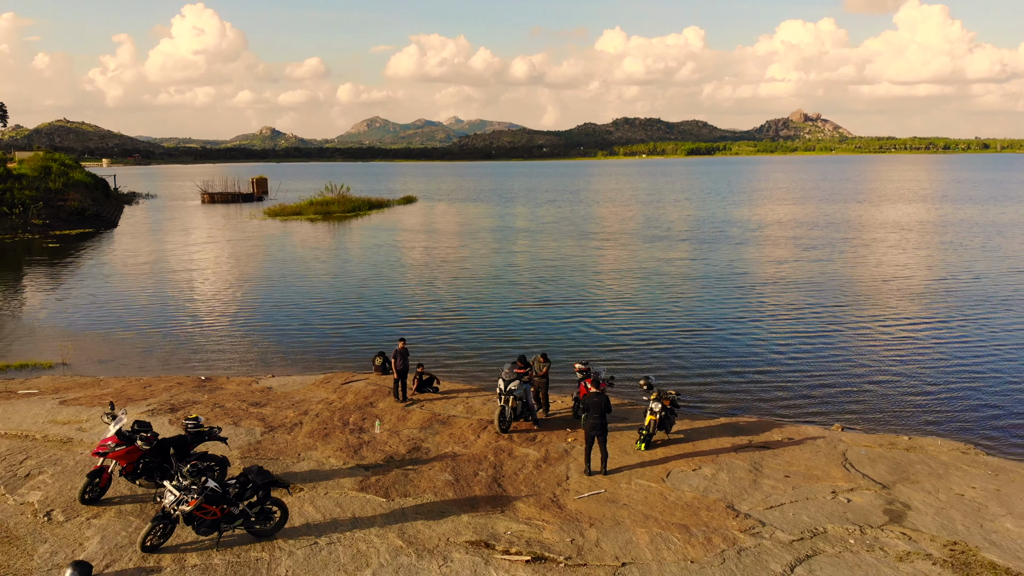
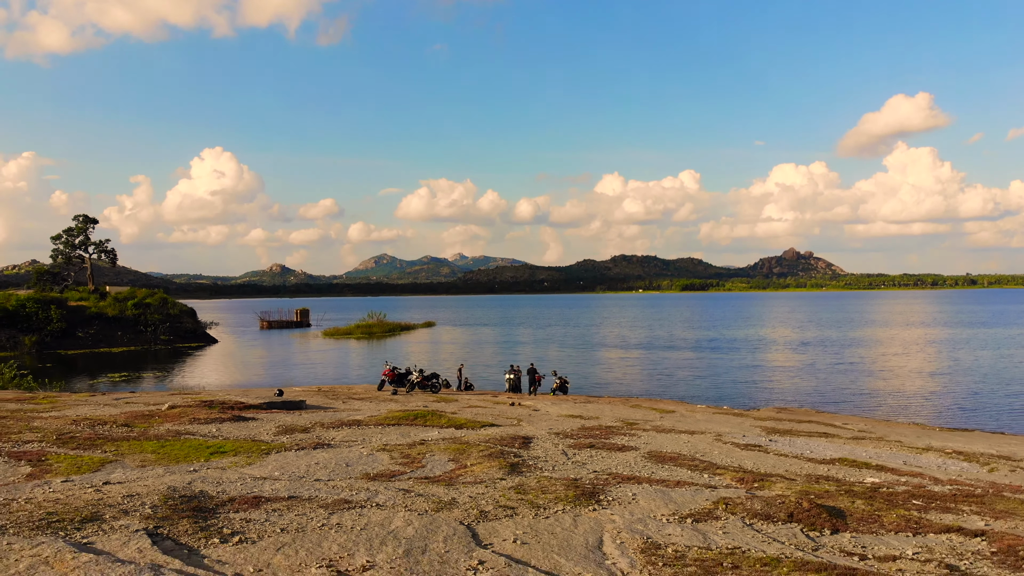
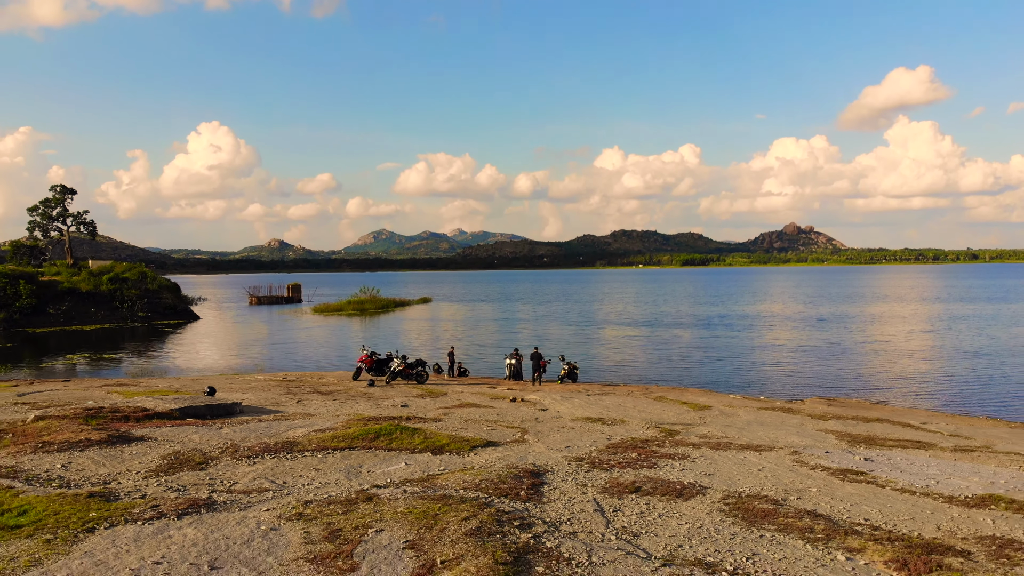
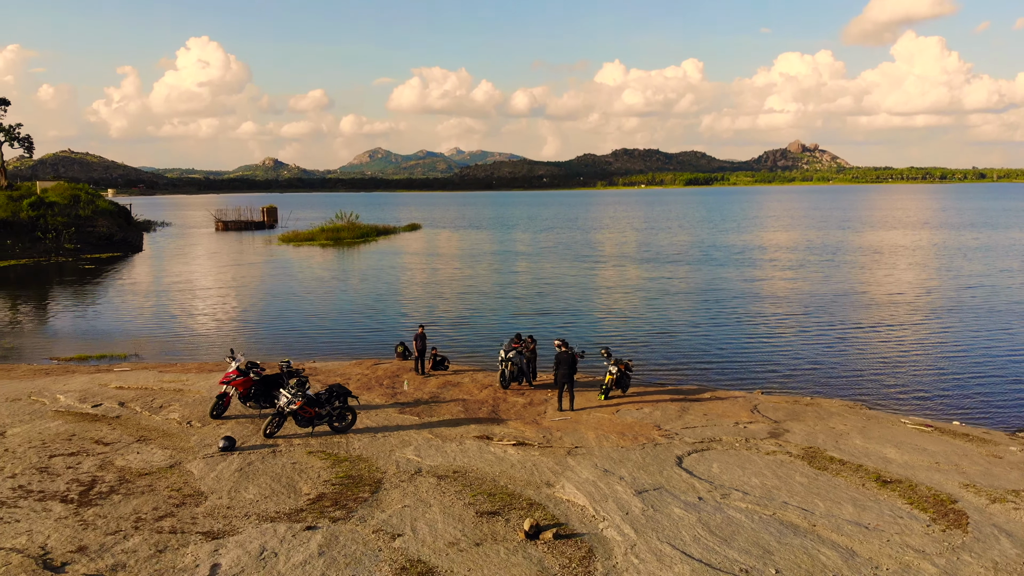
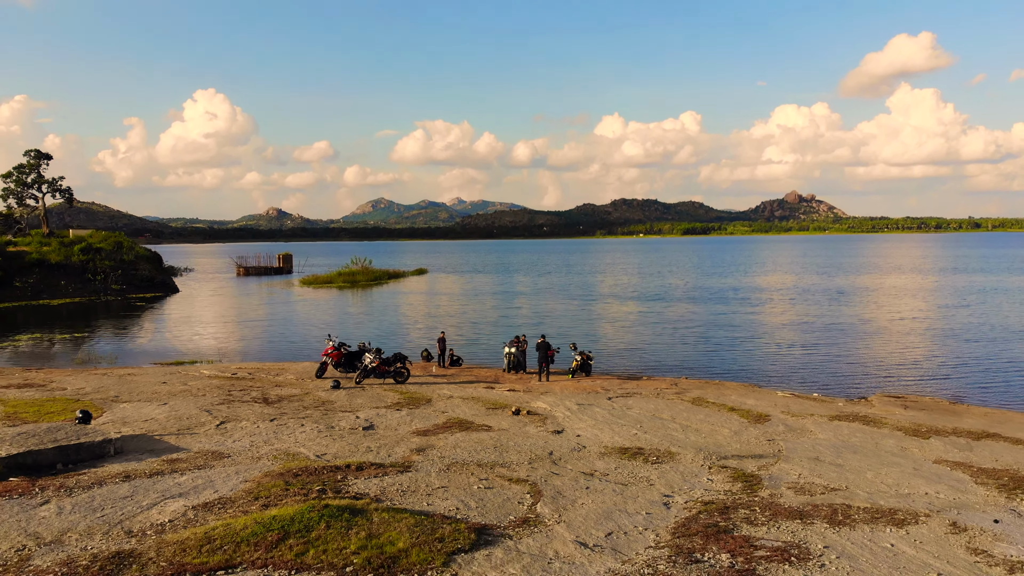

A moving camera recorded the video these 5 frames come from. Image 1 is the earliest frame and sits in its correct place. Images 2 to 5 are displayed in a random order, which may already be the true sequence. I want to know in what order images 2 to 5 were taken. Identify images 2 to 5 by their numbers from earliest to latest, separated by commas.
4, 5, 3, 2
